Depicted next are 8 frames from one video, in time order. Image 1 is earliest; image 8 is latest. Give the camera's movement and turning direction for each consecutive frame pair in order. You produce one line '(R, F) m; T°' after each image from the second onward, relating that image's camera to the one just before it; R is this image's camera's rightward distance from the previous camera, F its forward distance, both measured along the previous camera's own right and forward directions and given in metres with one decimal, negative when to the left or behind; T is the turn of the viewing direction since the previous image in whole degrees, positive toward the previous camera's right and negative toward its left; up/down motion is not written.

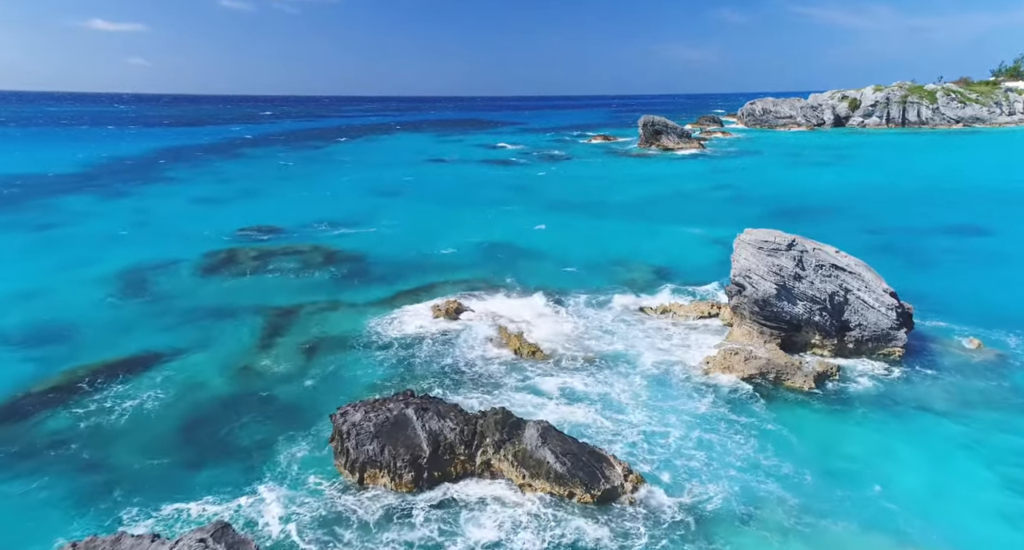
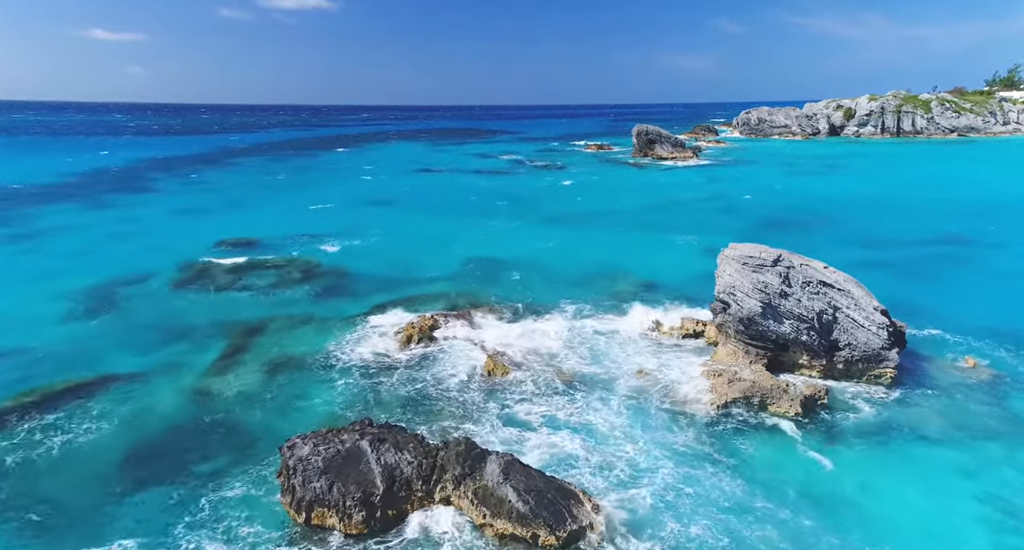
(+0.8, +0.9) m; 0°
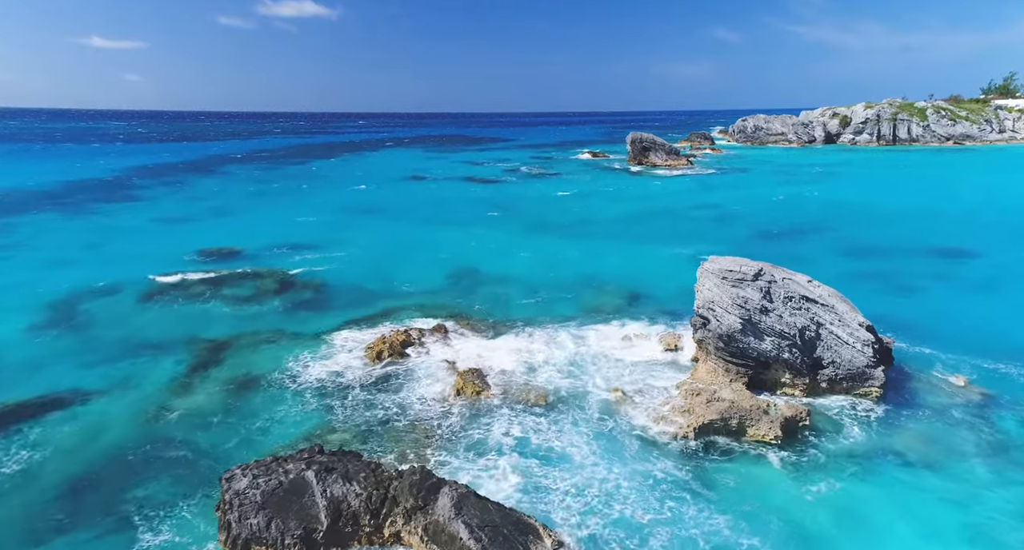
(+0.9, +0.8) m; 0°
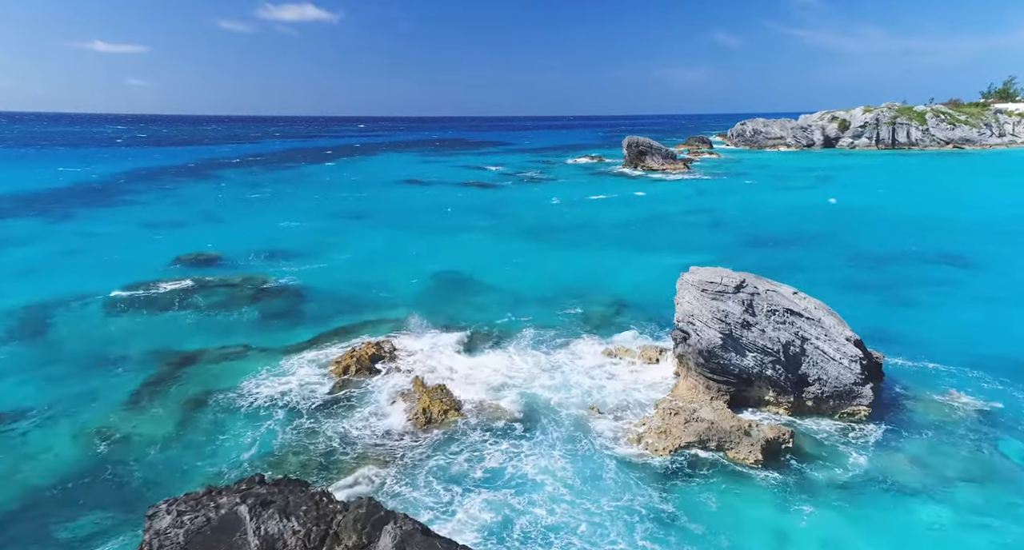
(+1.0, +0.9) m; 0°
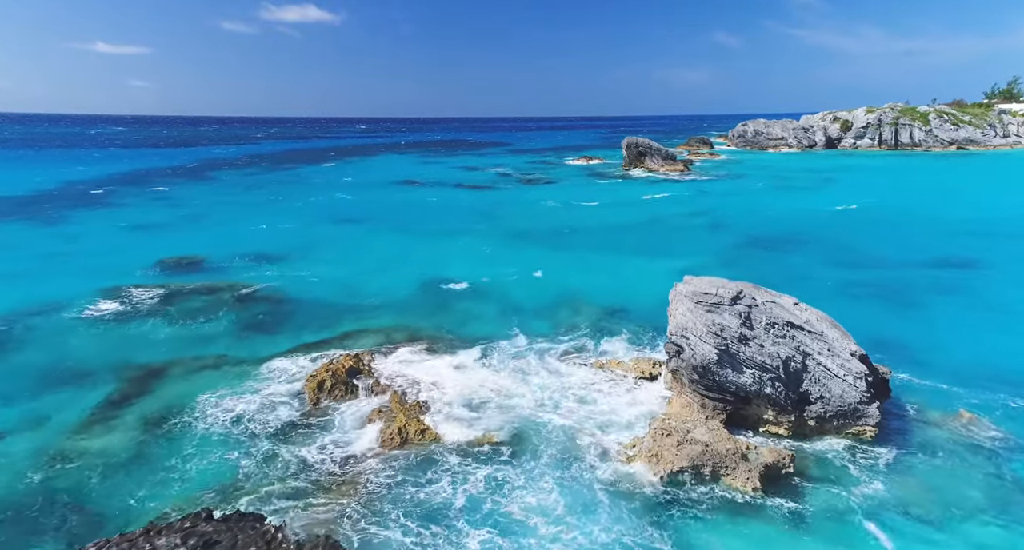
(+0.6, +1.1) m; 0°
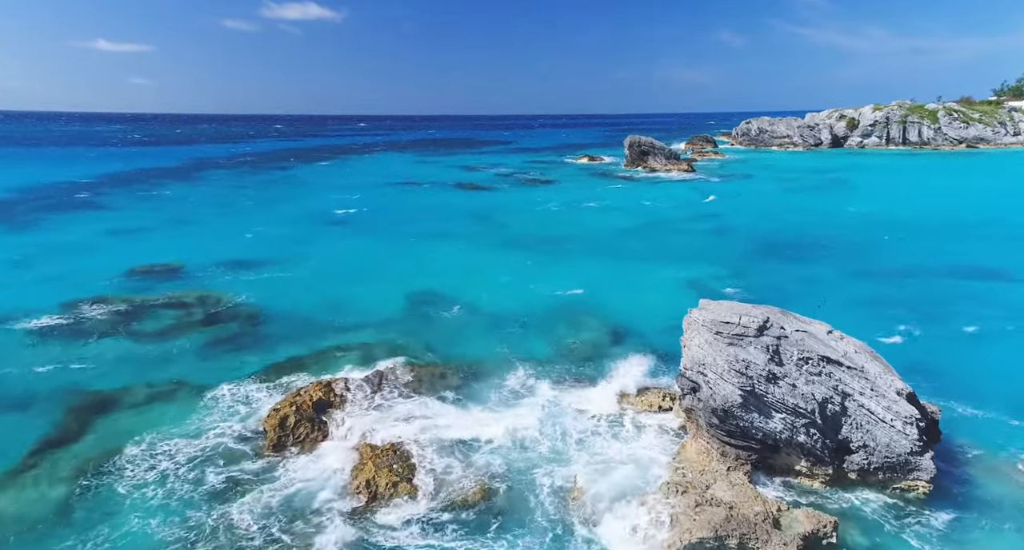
(+0.3, +2.4) m; 0°
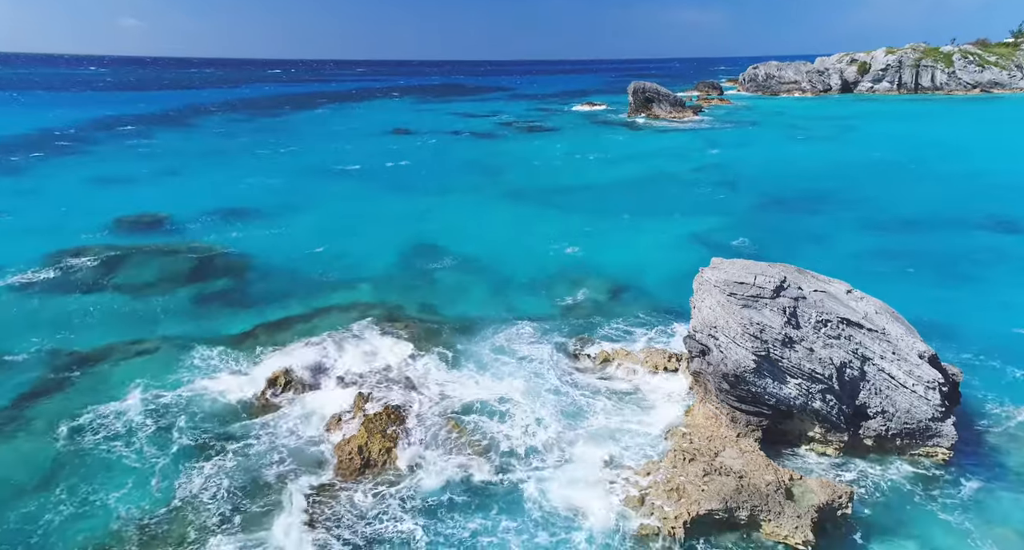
(0.0, +1.0) m; 0°
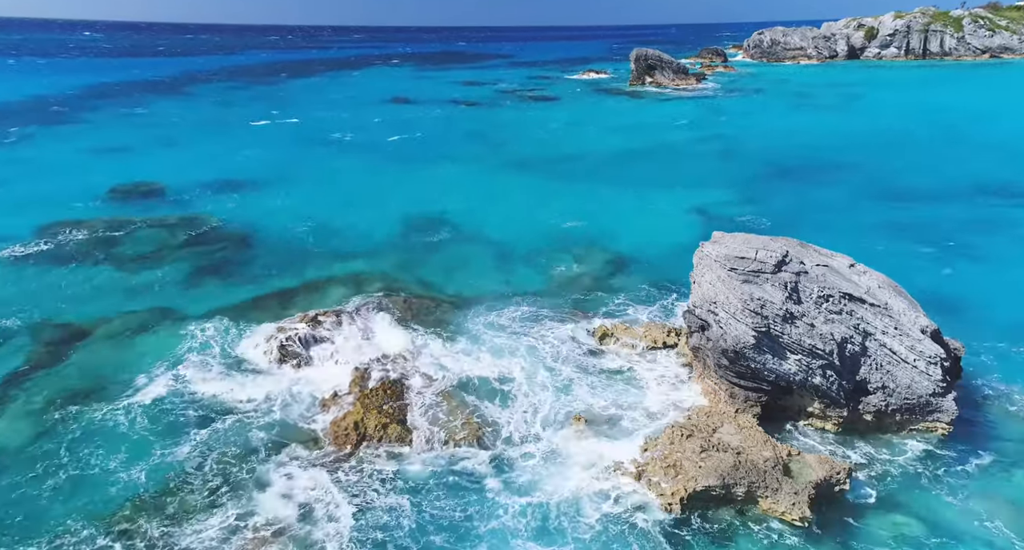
(+0.1, +0.3) m; 0°
